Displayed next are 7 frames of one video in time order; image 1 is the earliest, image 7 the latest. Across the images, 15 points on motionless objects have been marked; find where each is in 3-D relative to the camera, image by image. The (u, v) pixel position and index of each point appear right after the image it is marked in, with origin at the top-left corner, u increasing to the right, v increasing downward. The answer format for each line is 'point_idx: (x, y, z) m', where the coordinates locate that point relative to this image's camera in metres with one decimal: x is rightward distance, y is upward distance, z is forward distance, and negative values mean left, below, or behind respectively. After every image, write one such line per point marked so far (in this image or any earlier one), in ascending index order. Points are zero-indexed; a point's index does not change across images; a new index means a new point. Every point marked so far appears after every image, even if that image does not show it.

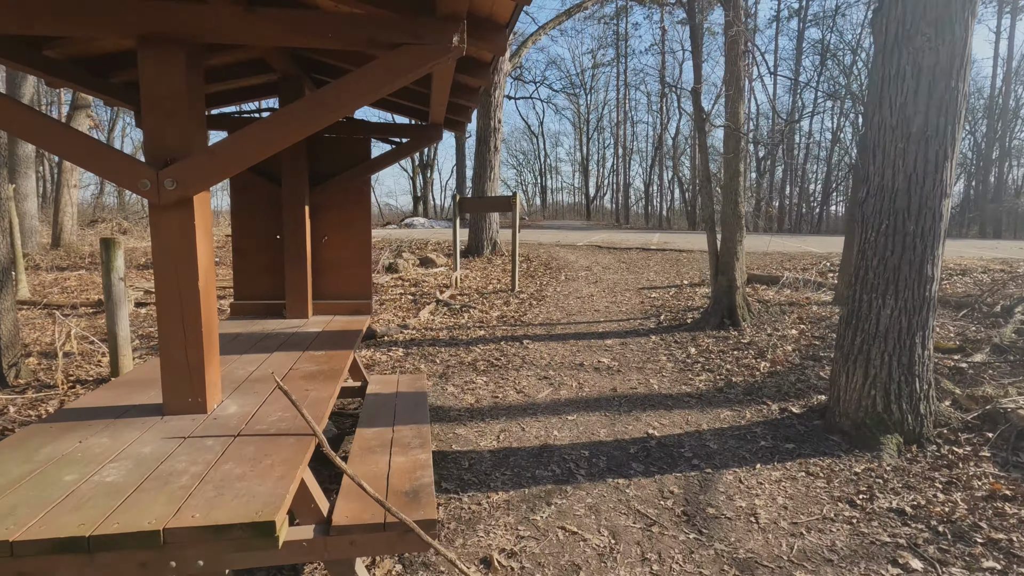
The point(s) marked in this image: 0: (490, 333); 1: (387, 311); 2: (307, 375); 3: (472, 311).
0: (-0.3, -0.6, +6.9) m
1: (-1.9, -0.4, +8.1) m
2: (-0.9, -0.4, +2.4) m
3: (-0.6, -0.4, +8.1) m
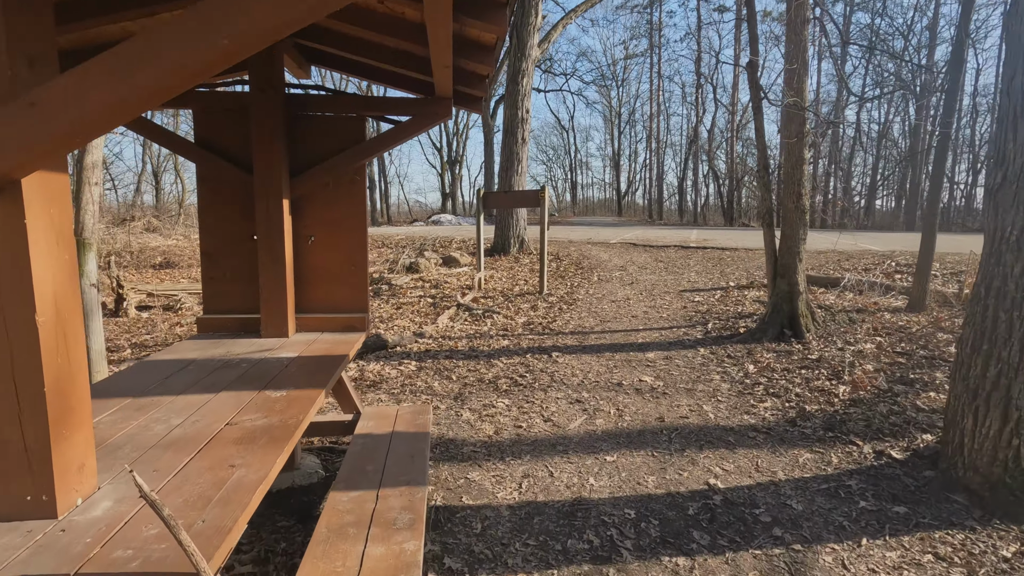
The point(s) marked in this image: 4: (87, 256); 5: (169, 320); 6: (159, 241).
0: (0.0, -0.6, +6.2) m
1: (-1.5, -0.4, +7.4) m
2: (-0.9, -0.5, +1.7) m
3: (-0.2, -0.4, +7.4) m
4: (-3.3, +0.2, +4.2) m
5: (-4.4, -0.4, +6.9) m
6: (-9.1, +1.2, +13.8) m
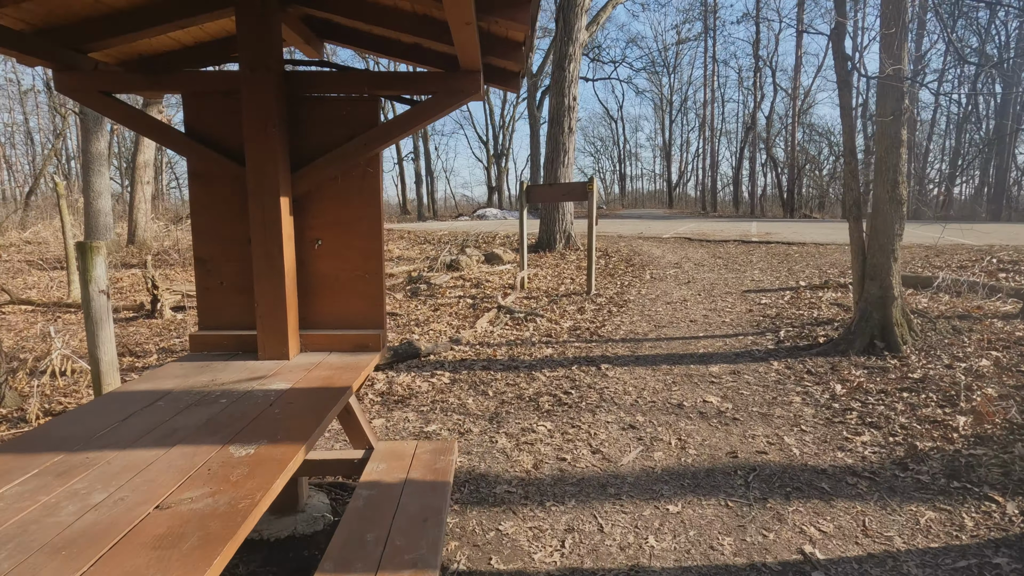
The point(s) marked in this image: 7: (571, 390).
0: (+0.5, -0.7, +5.6) m
1: (-0.9, -0.4, +7.0) m
2: (-0.8, -0.6, +1.2) m
3: (+0.3, -0.4, +6.8) m
4: (-3.0, +0.2, +3.9) m
5: (-3.9, -0.4, +6.7) m
6: (-7.9, +1.3, +14.0) m
7: (+0.5, -0.9, +4.6) m
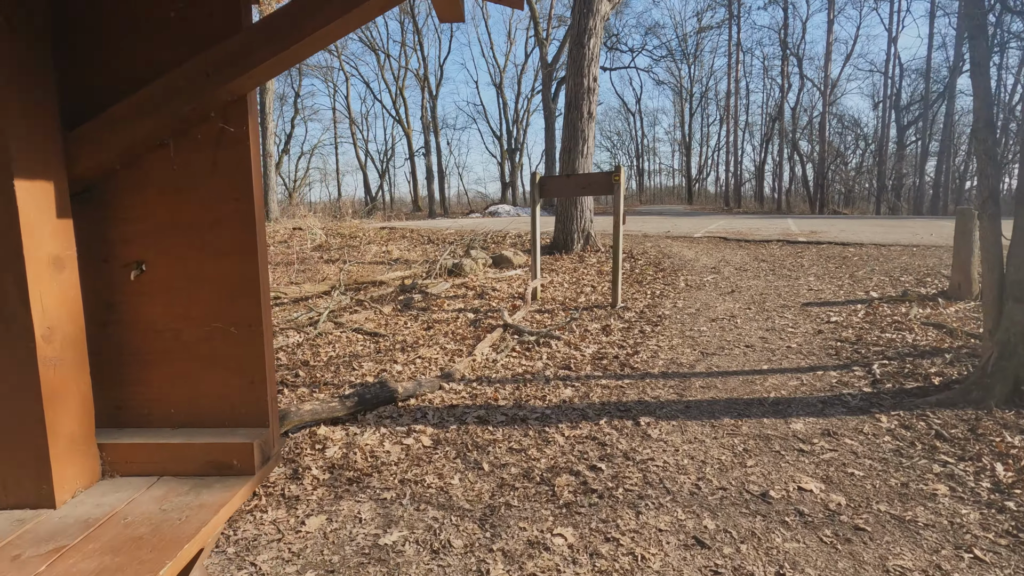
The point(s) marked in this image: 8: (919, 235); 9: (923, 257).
0: (+0.6, -0.8, +4.2) m
1: (-0.8, -0.6, +5.6) m
2: (-0.9, -0.8, -0.1) m
3: (+0.4, -0.6, +5.5) m
4: (-3.0, 0.0, +2.6) m
5: (-3.8, -0.6, +5.5) m
6: (-7.6, +1.2, +12.8) m
7: (+0.5, -1.0, +3.2) m
8: (+8.0, +1.0, +10.6) m
9: (+6.6, +0.5, +8.6) m
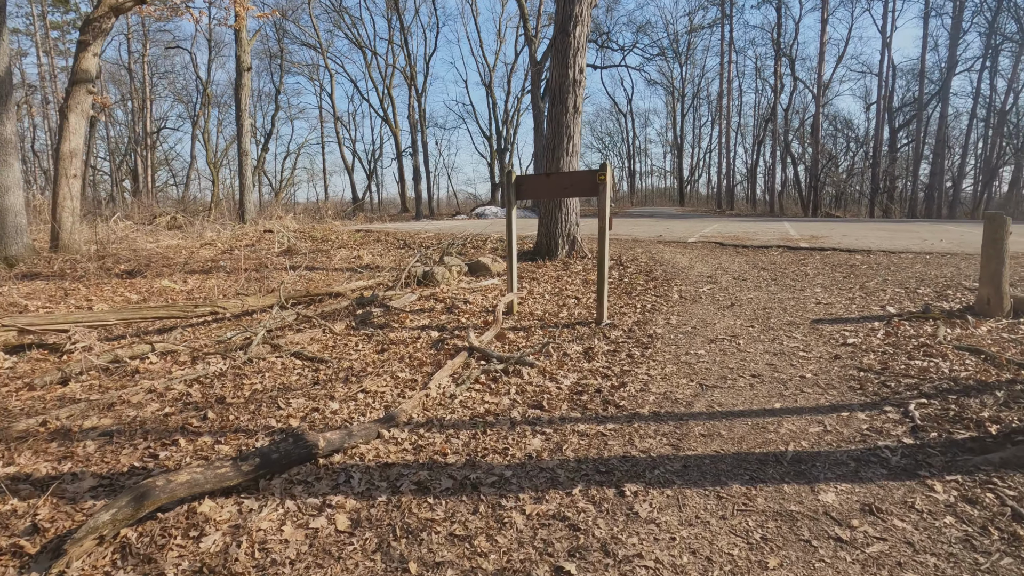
0: (+0.3, -1.0, +3.4) m
1: (-1.2, -0.7, +4.8) m
2: (-1.1, -0.9, -1.0) m
3: (+0.1, -0.7, +4.6) m
4: (-3.3, -0.1, +1.7) m
5: (-4.1, -0.7, +4.5) m
6: (-8.0, +1.0, +11.8) m
7: (+0.2, -1.2, +2.4) m
8: (+7.6, +0.9, +9.9) m
9: (+6.3, +0.3, +7.9) m
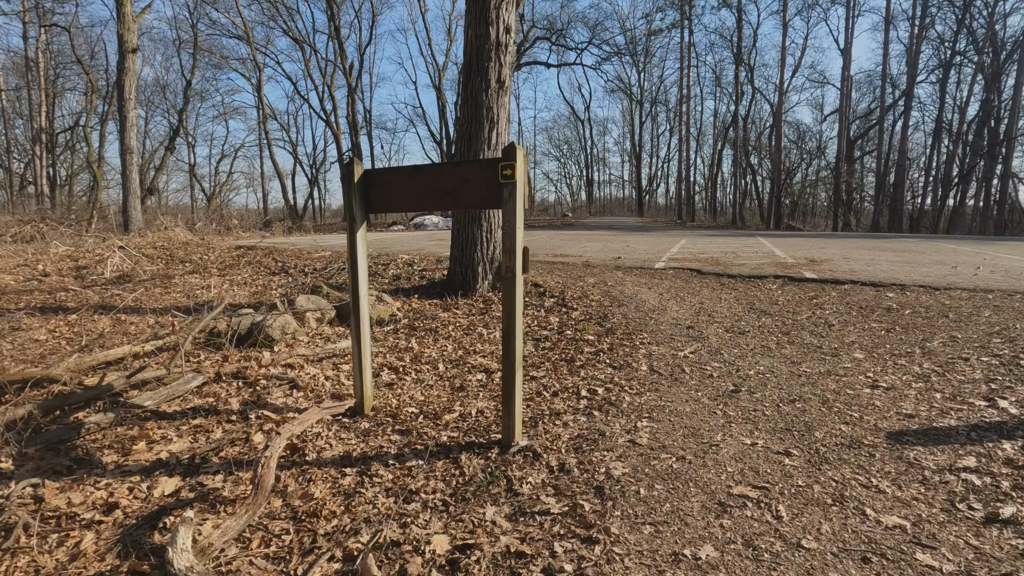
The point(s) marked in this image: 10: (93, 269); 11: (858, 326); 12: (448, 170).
0: (-0.6, -1.5, +0.4) m
1: (-2.1, -1.3, +1.7) m
2: (-1.6, -1.4, -4.0) m
3: (-0.8, -1.3, +1.7) m
4: (-4.0, -0.6, -1.5) m
5: (-5.0, -1.3, +1.3) m
6: (-9.5, +0.3, +8.3) m
7: (-0.5, -1.7, -0.6) m
8: (+6.3, +0.3, +7.5) m
9: (+5.1, -0.3, +5.4) m
10: (-7.8, +0.4, +10.0) m
11: (+3.5, -0.4, +5.5) m
12: (-0.4, +0.8, +3.5) m
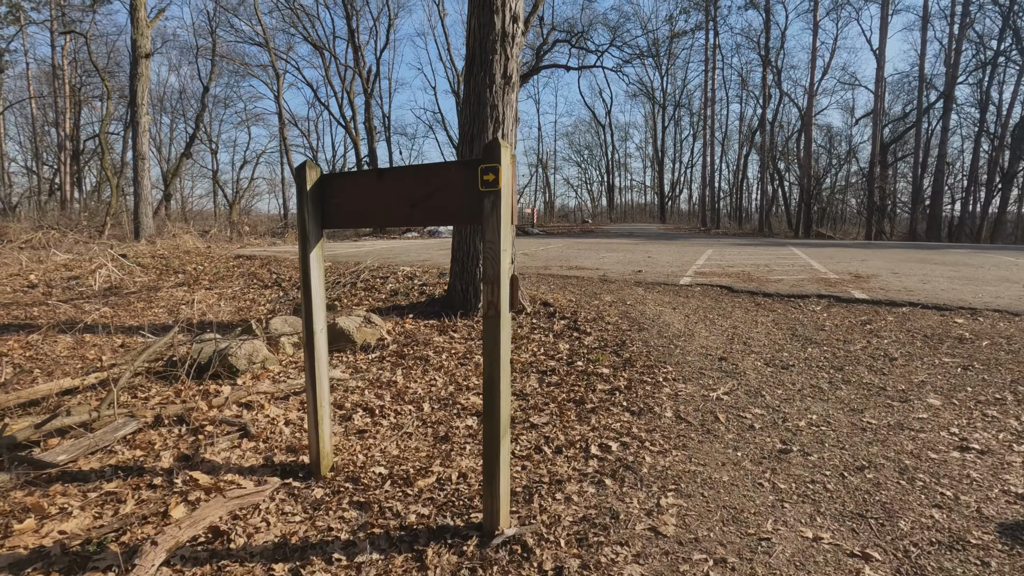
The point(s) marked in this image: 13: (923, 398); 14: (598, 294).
0: (-0.8, -1.7, -0.3) m
1: (-2.2, -1.5, +1.0) m
2: (-2.0, -1.5, -4.7) m
3: (-0.9, -1.5, +0.9) m
4: (-4.2, -0.8, -2.1) m
5: (-5.2, -1.4, +0.7) m
6: (-9.3, +0.2, +7.9) m
7: (-0.7, -1.9, -1.3) m
8: (+6.4, 0.0, +6.5) m
9: (+5.1, -0.5, +4.4) m
10: (-7.6, +0.2, +9.6) m
11: (+3.5, -0.6, +4.6) m
12: (-0.5, +0.6, +2.7) m
13: (+3.1, -0.8, +4.0) m
14: (+1.1, -0.1, +7.1) m
